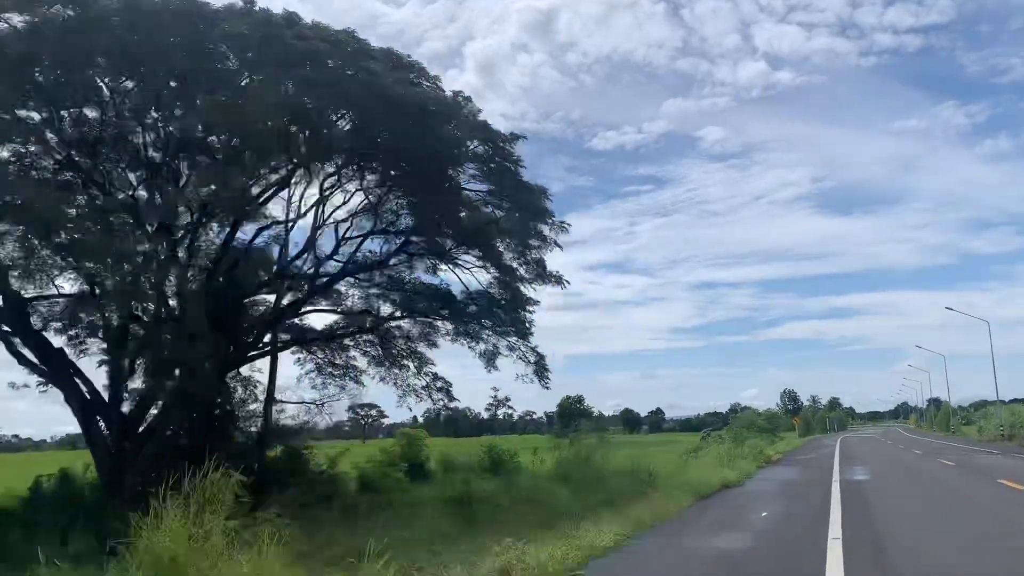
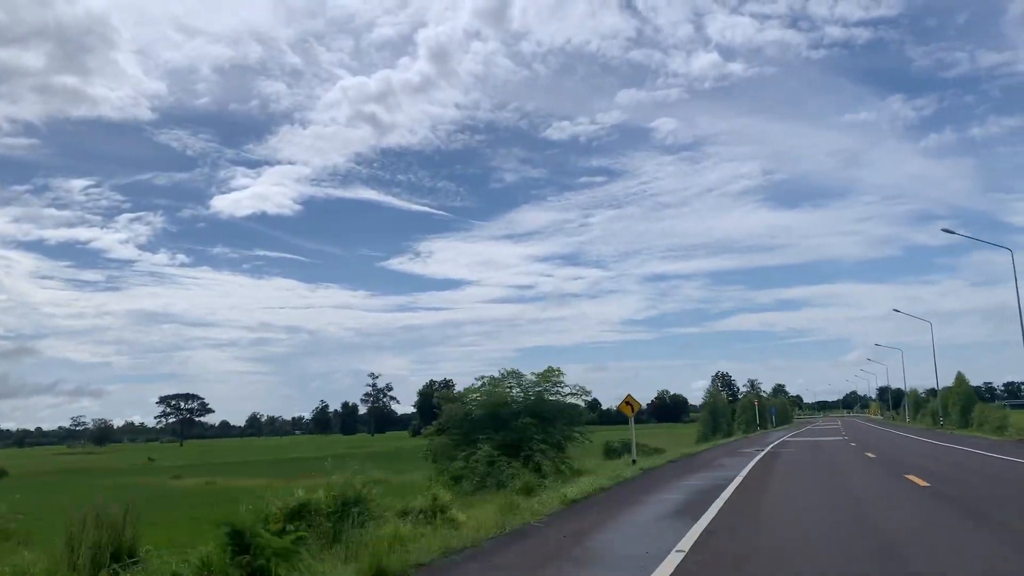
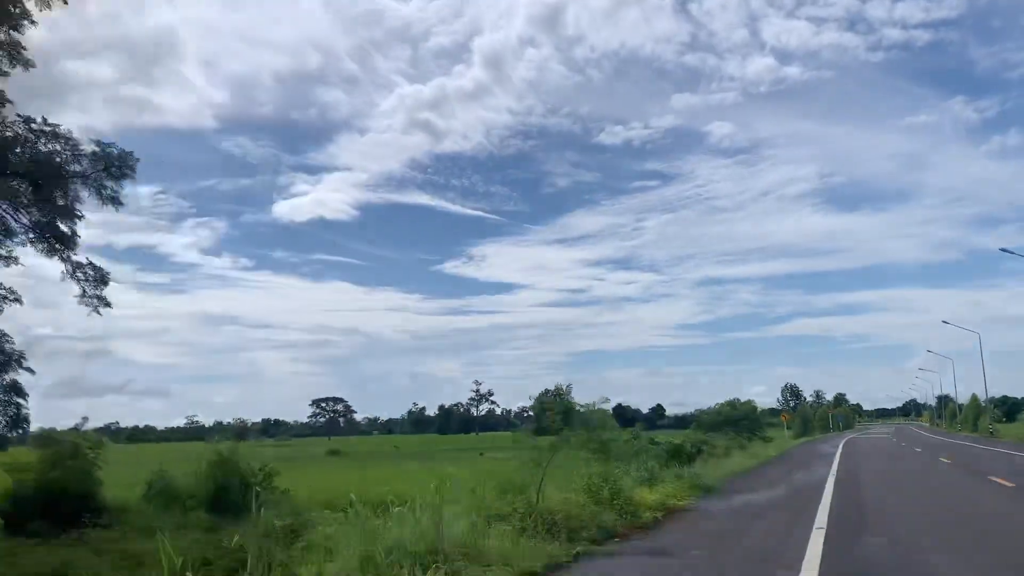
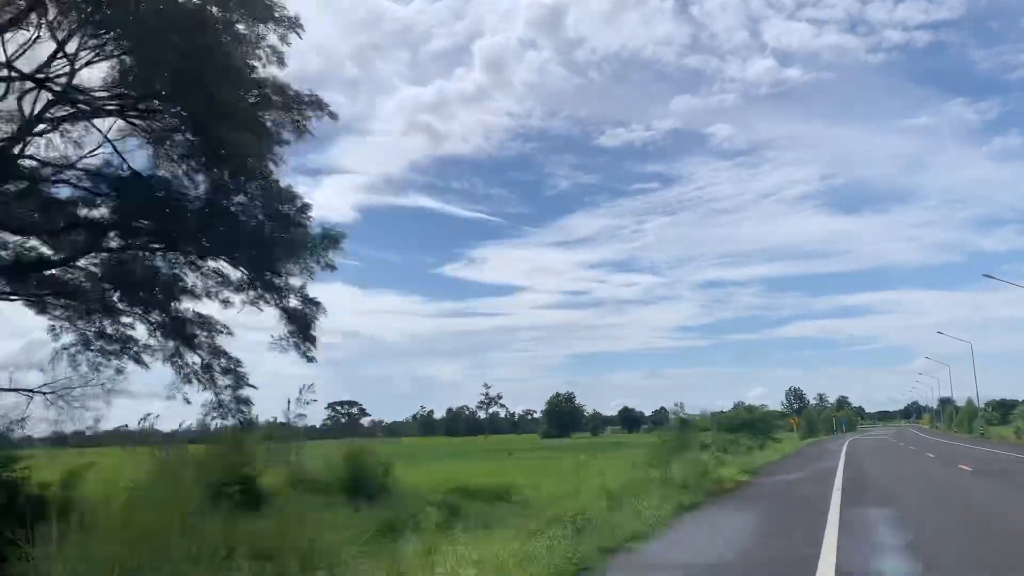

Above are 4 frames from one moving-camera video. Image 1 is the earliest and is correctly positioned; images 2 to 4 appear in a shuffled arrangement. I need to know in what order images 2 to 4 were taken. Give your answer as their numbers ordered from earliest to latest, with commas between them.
4, 3, 2
